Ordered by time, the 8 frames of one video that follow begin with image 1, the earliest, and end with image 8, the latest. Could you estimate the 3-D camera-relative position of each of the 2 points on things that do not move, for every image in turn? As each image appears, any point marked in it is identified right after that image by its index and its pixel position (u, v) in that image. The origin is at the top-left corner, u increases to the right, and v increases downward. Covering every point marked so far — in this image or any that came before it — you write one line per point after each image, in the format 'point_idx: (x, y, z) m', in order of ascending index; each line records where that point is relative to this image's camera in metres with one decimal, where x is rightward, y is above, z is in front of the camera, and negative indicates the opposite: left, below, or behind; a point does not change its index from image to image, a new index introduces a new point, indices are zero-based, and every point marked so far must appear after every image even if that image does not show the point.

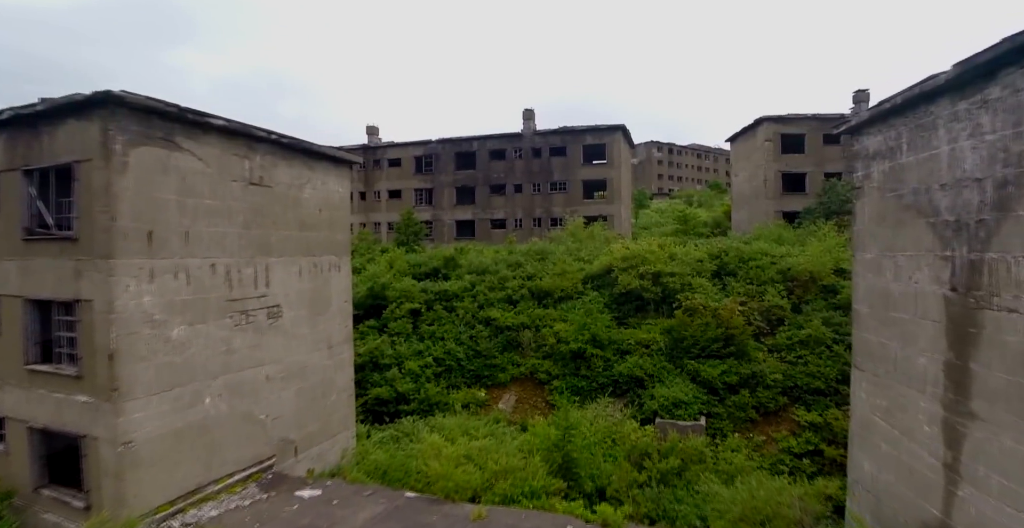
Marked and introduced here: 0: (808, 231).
0: (+9.1, +1.0, +16.1) m
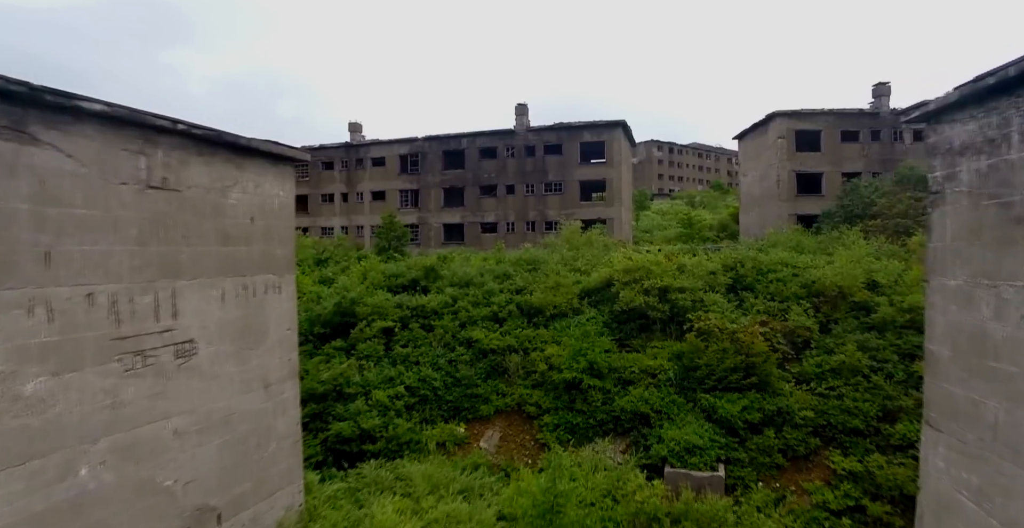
0: (+8.8, +0.7, +14.4) m
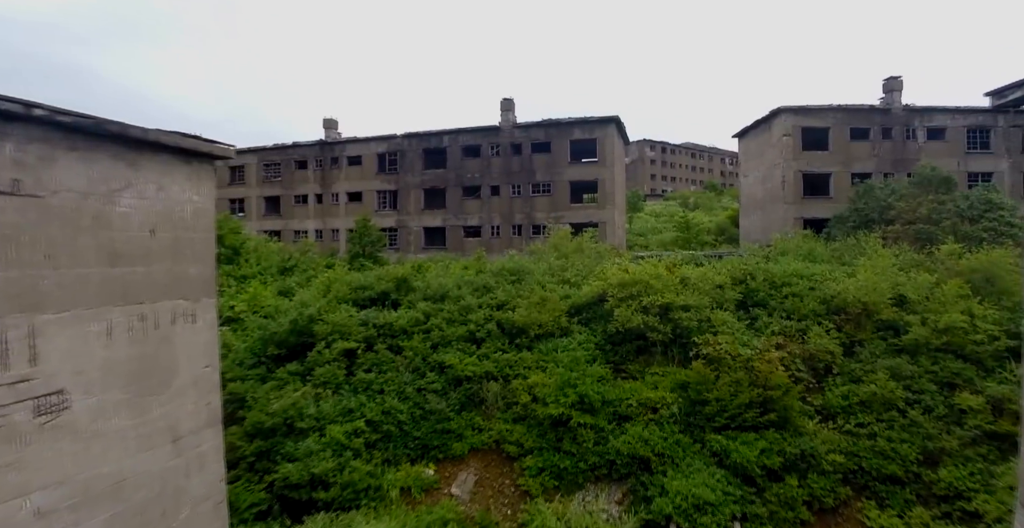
0: (+8.3, +0.5, +13.0) m
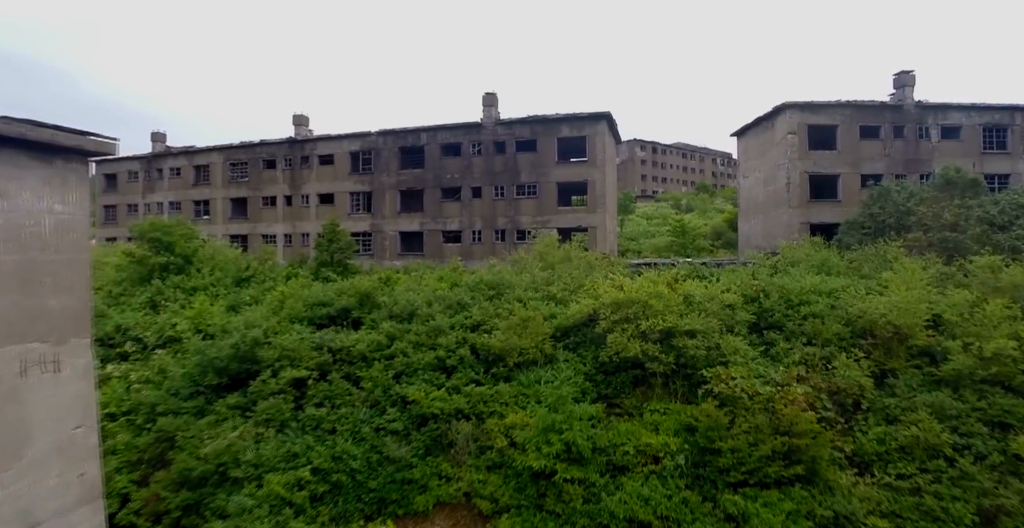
0: (+7.8, +0.2, +11.7) m
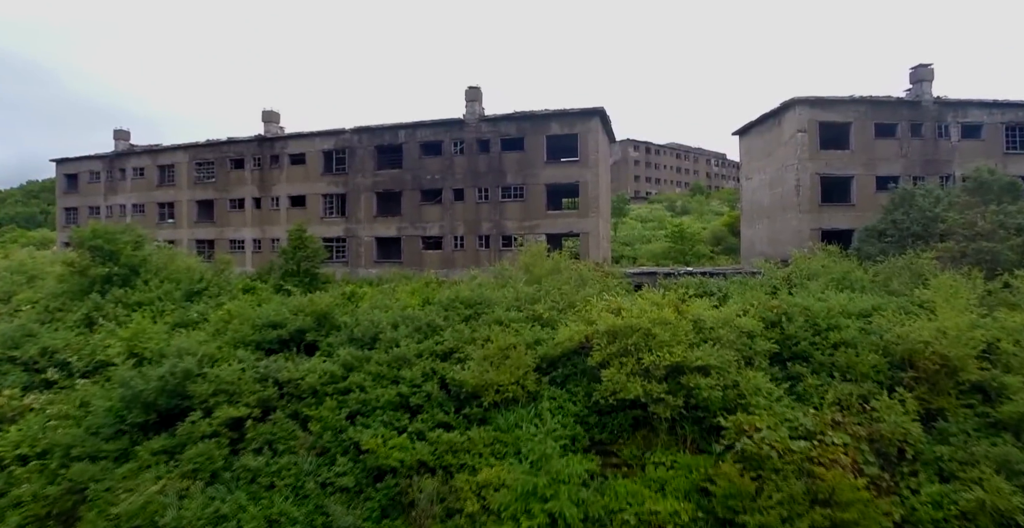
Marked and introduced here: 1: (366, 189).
0: (+7.4, -0.1, +10.3) m
1: (-5.0, +2.6, +18.1) m
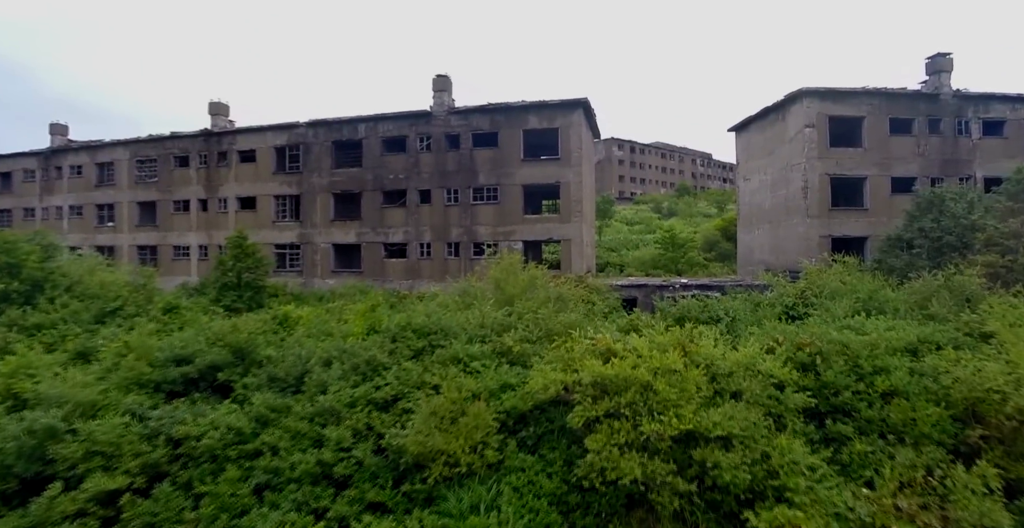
0: (+6.9, -0.4, +8.7) m
1: (-5.8, +2.3, +16.1) m
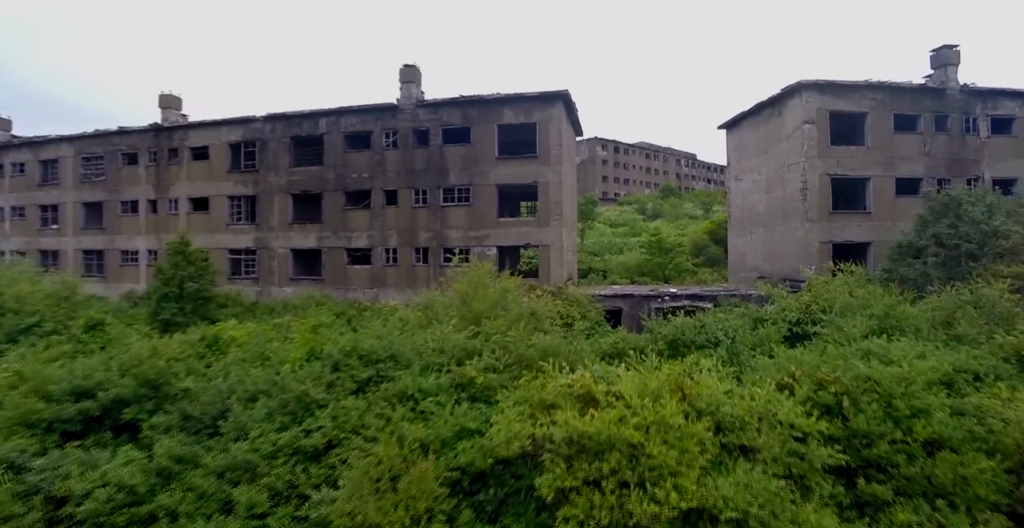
0: (+6.4, -0.5, +7.7) m
1: (-6.5, +2.1, +14.8) m
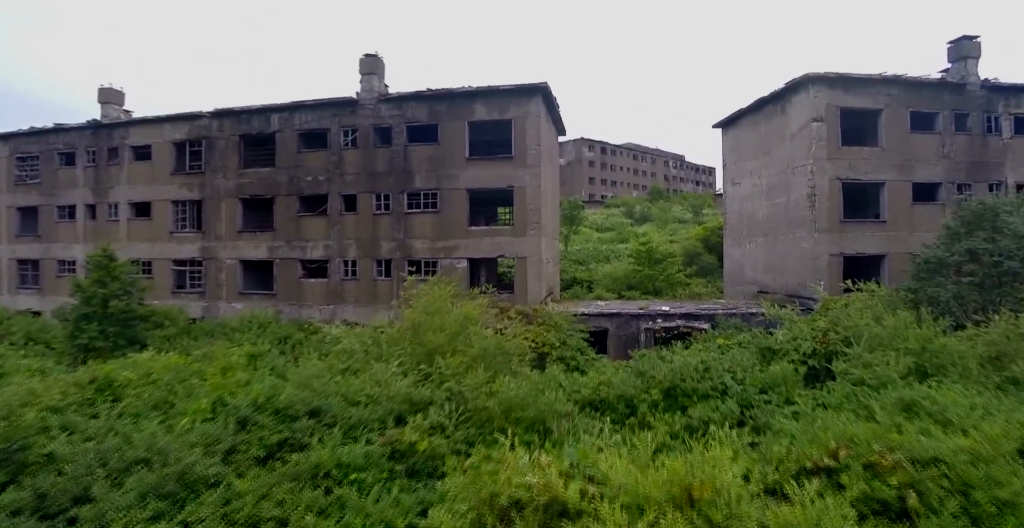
0: (+5.9, -0.8, +6.4) m
1: (-7.1, +1.8, +13.2) m
